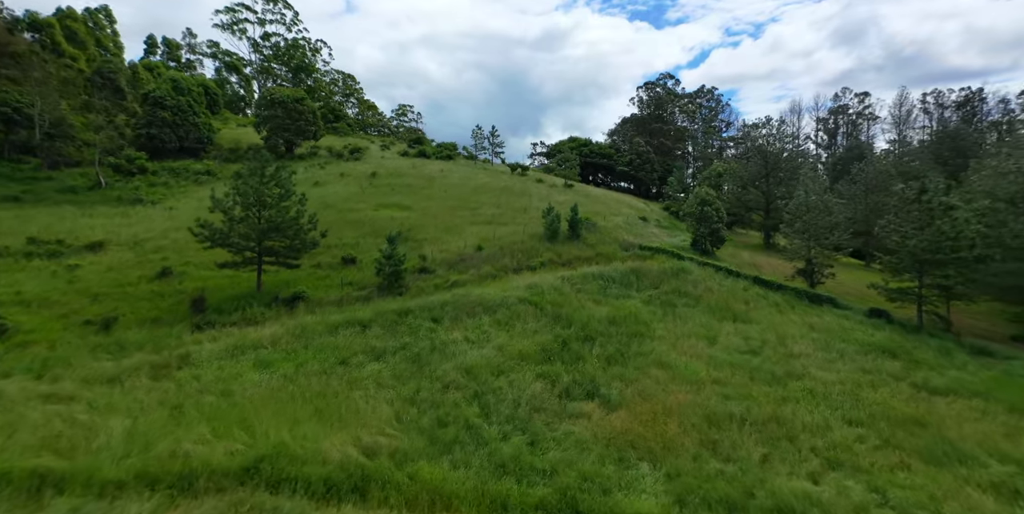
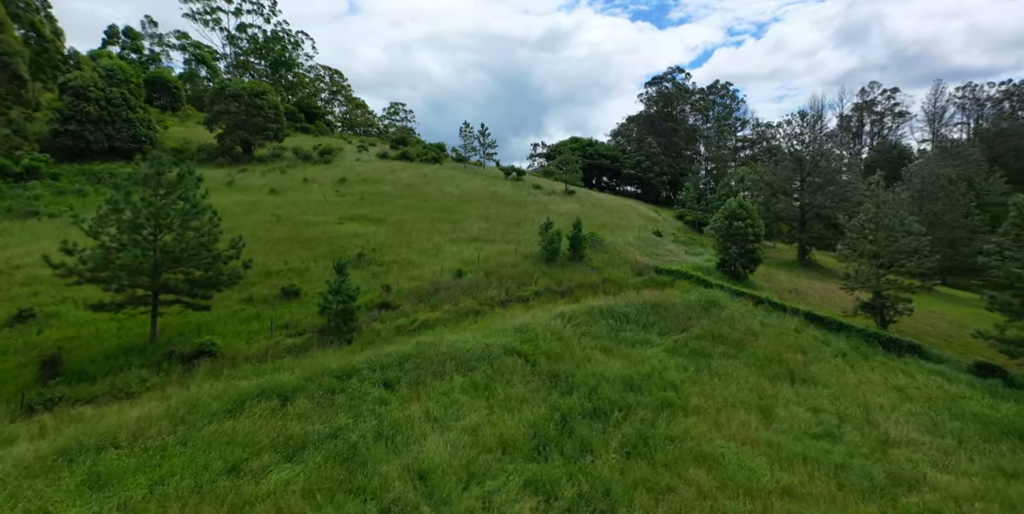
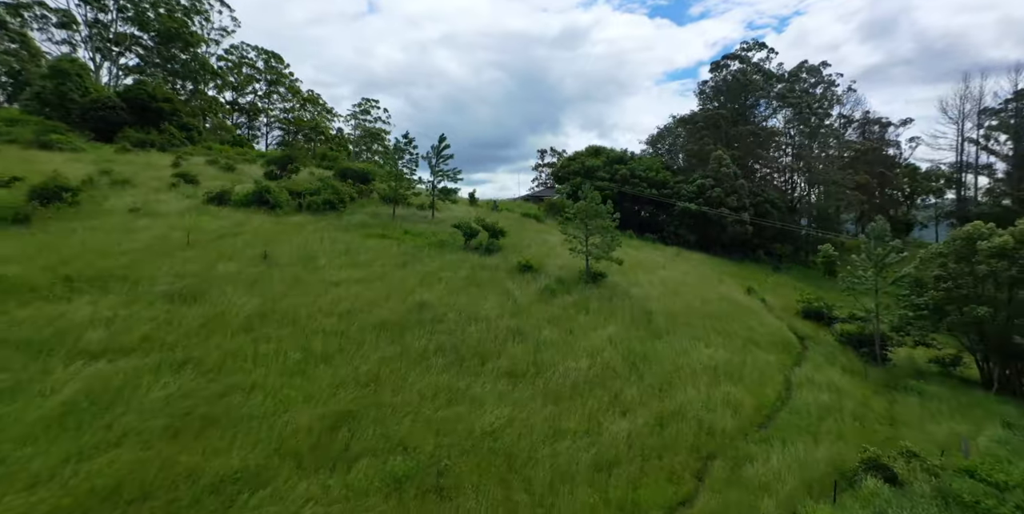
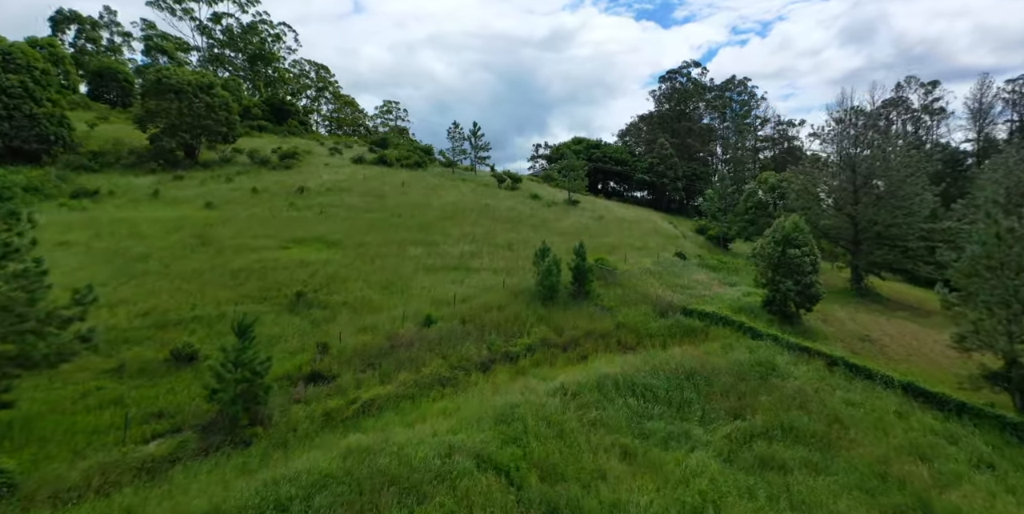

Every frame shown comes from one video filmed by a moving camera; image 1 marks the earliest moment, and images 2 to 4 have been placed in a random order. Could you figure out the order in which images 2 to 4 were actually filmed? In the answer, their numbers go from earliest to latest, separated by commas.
2, 4, 3
